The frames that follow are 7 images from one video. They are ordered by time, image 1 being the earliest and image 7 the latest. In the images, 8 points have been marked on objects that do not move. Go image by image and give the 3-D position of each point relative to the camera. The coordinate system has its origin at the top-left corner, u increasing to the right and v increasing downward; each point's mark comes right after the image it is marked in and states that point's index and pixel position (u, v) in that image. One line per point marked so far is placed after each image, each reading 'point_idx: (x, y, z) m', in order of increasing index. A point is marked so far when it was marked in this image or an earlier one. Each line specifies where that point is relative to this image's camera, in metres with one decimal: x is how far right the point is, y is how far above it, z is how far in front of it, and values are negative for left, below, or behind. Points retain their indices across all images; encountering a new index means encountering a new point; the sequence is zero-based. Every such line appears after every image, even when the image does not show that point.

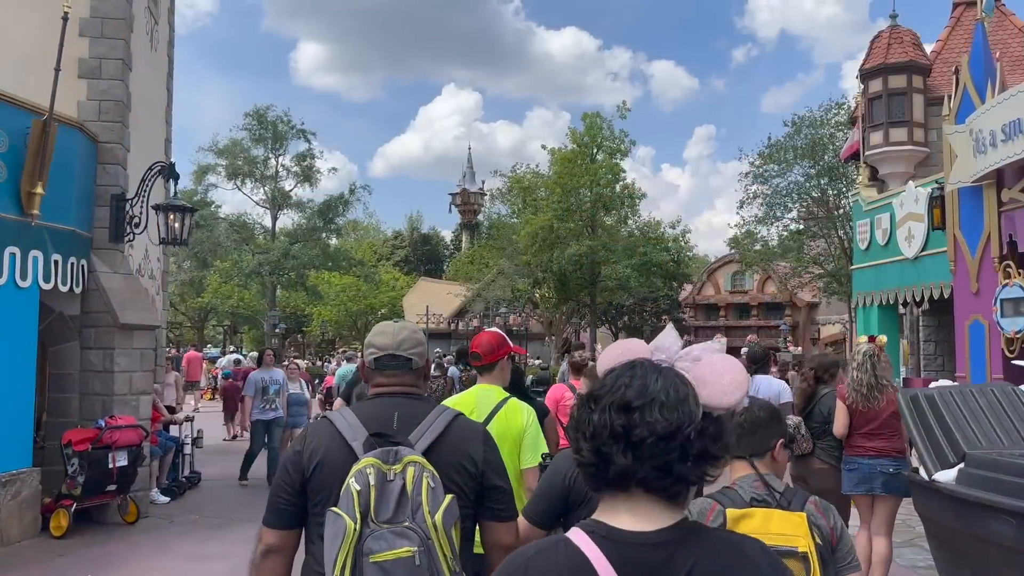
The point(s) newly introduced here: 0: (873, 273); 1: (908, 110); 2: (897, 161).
0: (+5.3, +0.2, +12.5) m
1: (+7.4, +3.3, +16.0) m
2: (+7.2, +2.4, +16.1) m
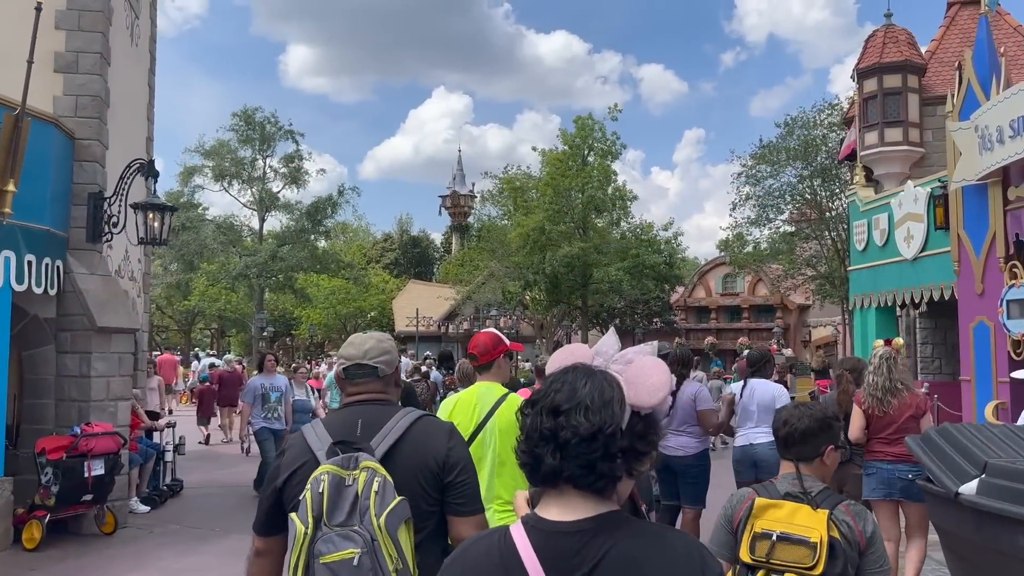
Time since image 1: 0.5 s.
0: (+5.2, +0.2, +12.3) m
1: (+7.2, +3.3, +15.8) m
2: (+7.1, +2.4, +15.9) m
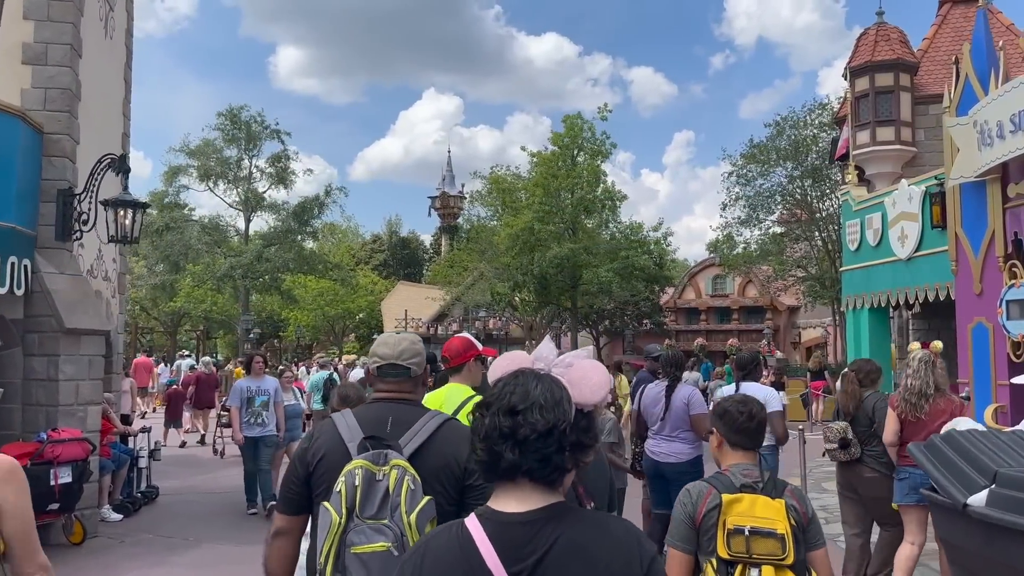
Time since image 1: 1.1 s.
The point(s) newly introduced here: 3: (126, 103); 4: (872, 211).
0: (+5.0, +0.2, +12.1) m
1: (+7.0, +3.3, +15.6) m
2: (+6.9, +2.3, +15.7) m
3: (-4.9, +2.4, +10.9) m
4: (+4.9, +1.1, +11.7) m
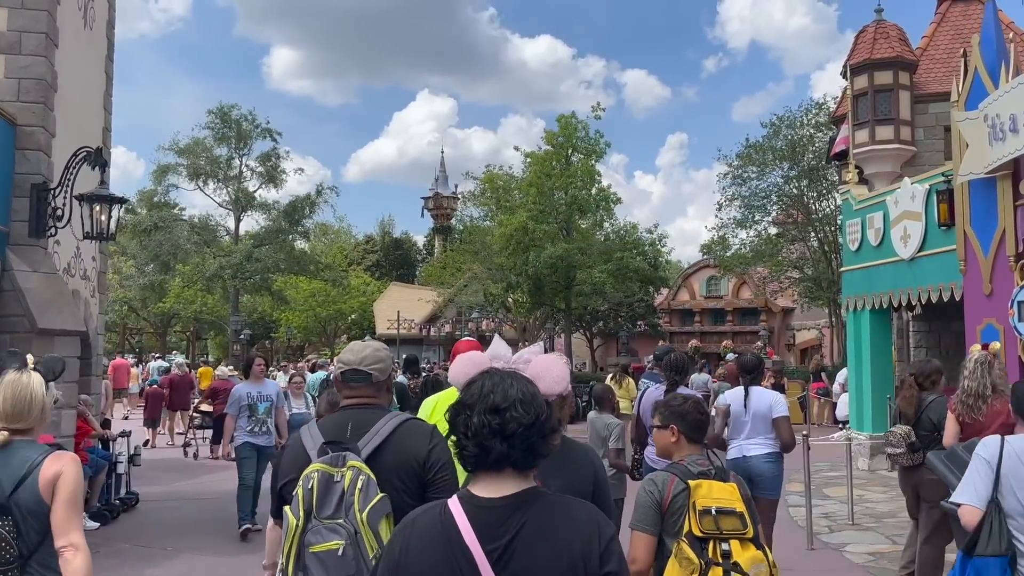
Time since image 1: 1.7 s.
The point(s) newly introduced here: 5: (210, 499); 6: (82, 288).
0: (+4.9, +0.2, +11.8) m
1: (+6.9, +3.3, +15.4) m
2: (+6.7, +2.3, +15.5) m
3: (-5.0, +2.4, +10.6) m
4: (+4.8, +1.0, +11.4) m
5: (-3.5, -2.4, +9.9) m
6: (-4.8, 0.0, +9.5) m
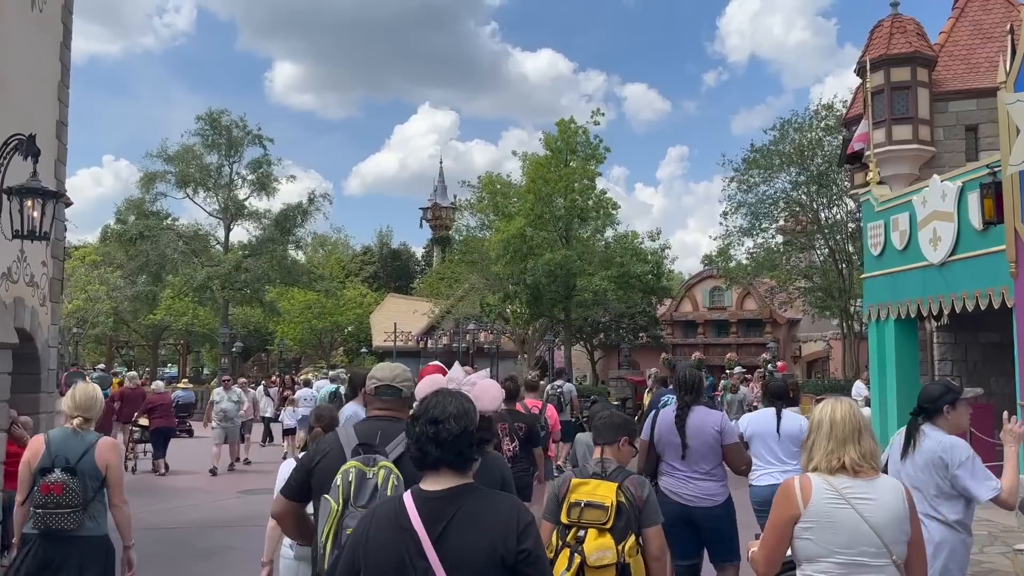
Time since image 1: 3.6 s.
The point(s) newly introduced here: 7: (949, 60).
0: (+4.8, +0.1, +10.9) m
1: (+6.8, +3.1, +14.5) m
2: (+6.7, +2.2, +14.6) m
3: (-5.1, +2.3, +9.7) m
4: (+4.8, +0.9, +10.5) m
5: (-3.6, -2.5, +8.9) m
6: (-4.9, -0.1, +8.6) m
7: (+7.8, +4.1, +15.3) m
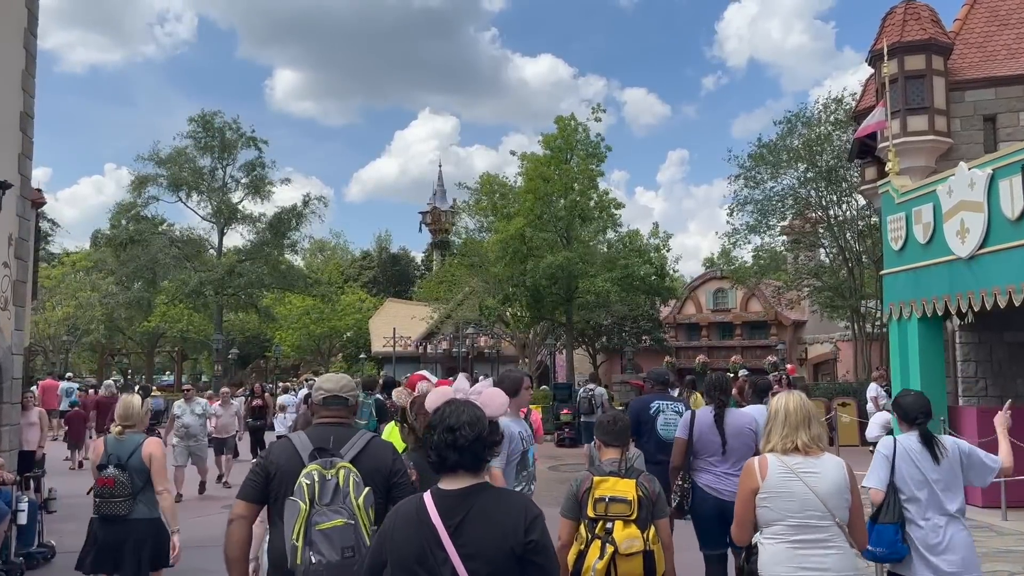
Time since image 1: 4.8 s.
0: (+4.8, +0.1, +10.2) m
1: (+6.7, +3.1, +13.9) m
2: (+6.6, +2.2, +13.9) m
3: (-5.1, +2.2, +9.1) m
4: (+4.7, +1.0, +9.9) m
5: (-3.6, -2.5, +8.3) m
6: (-4.9, -0.1, +7.9) m
7: (+7.8, +4.1, +14.6) m
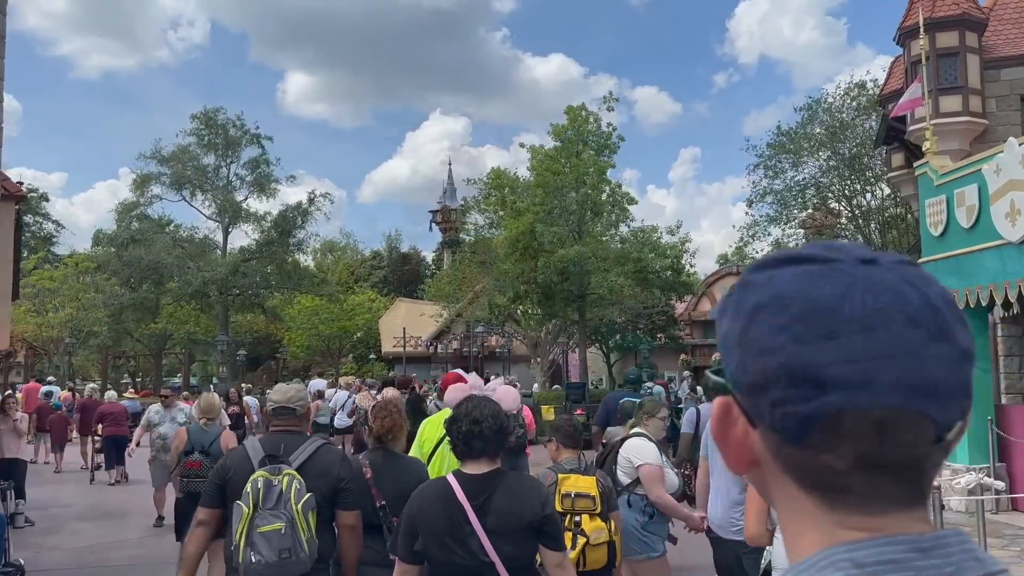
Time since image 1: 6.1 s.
0: (+4.8, +0.2, +9.5) m
1: (+6.9, +3.3, +13.0) m
2: (+6.7, +2.3, +13.1) m
3: (-5.1, +2.3, +8.4) m
4: (+4.8, +1.1, +9.1) m
5: (-3.5, -2.5, +7.6) m
6: (-4.8, -0.1, +7.3) m
7: (+7.9, +4.3, +13.8) m
